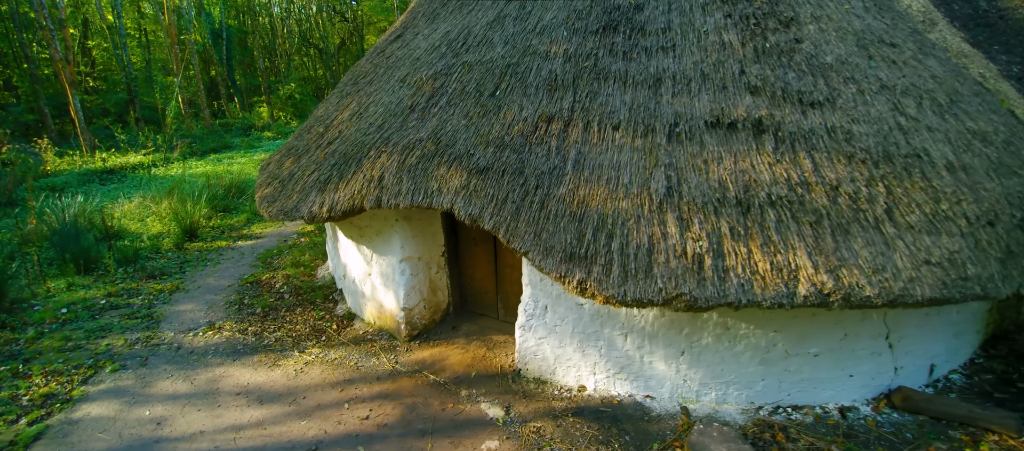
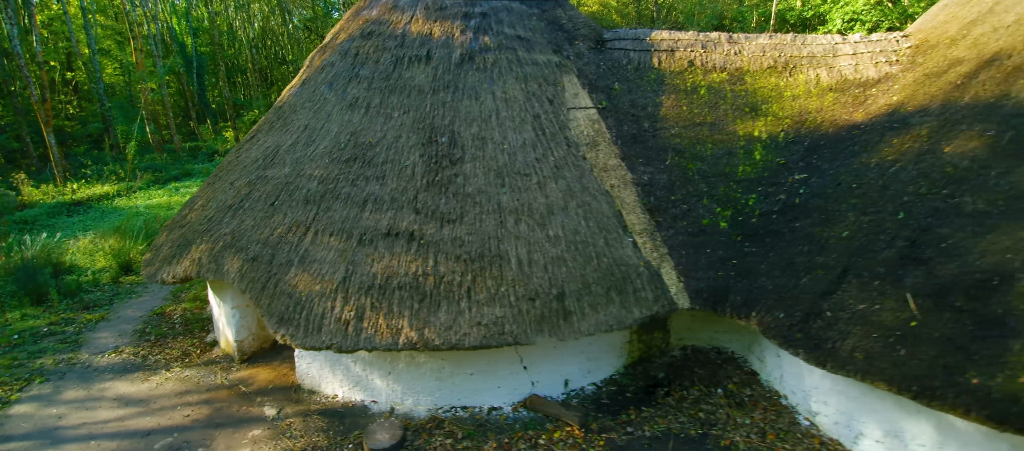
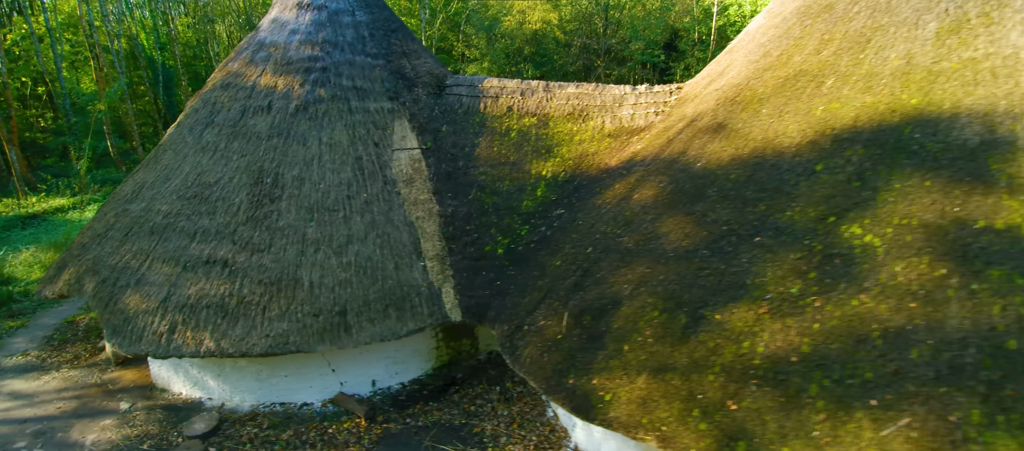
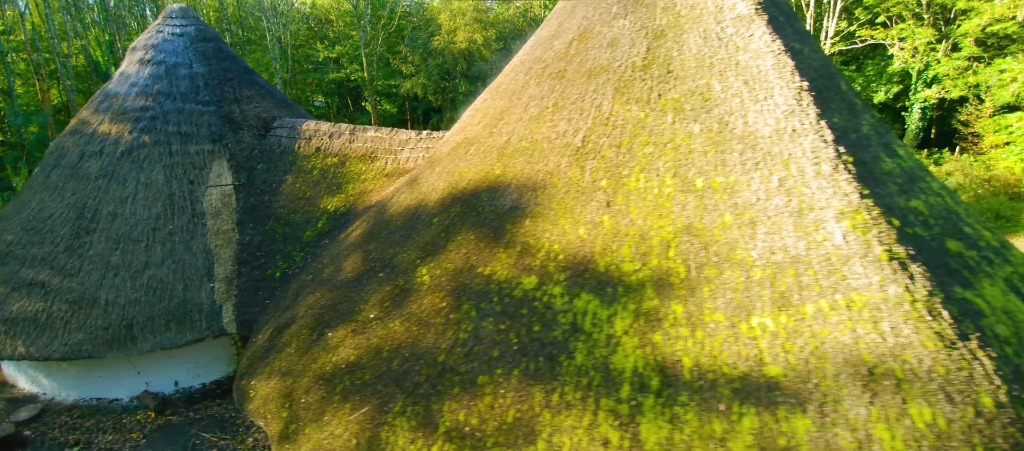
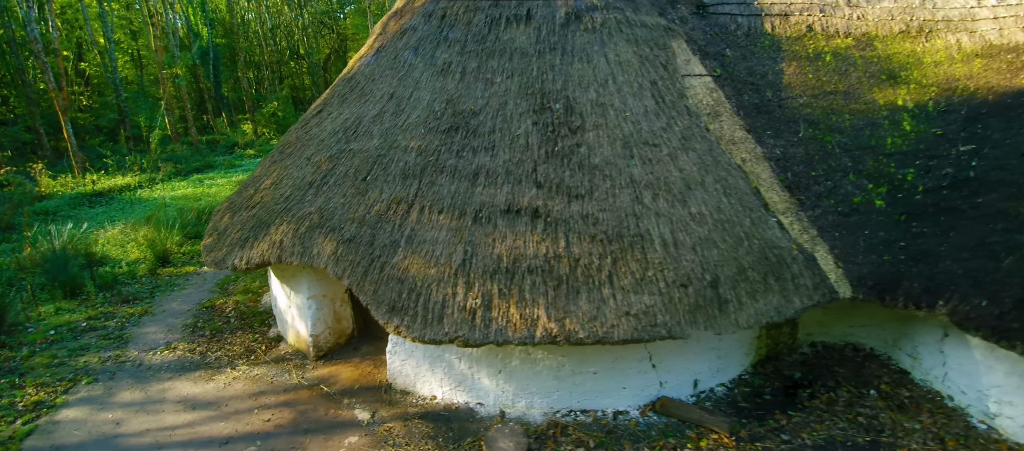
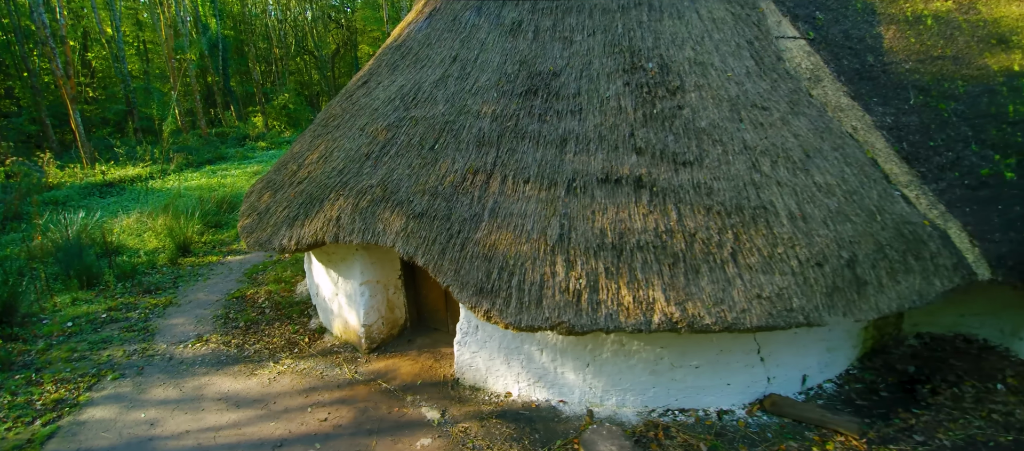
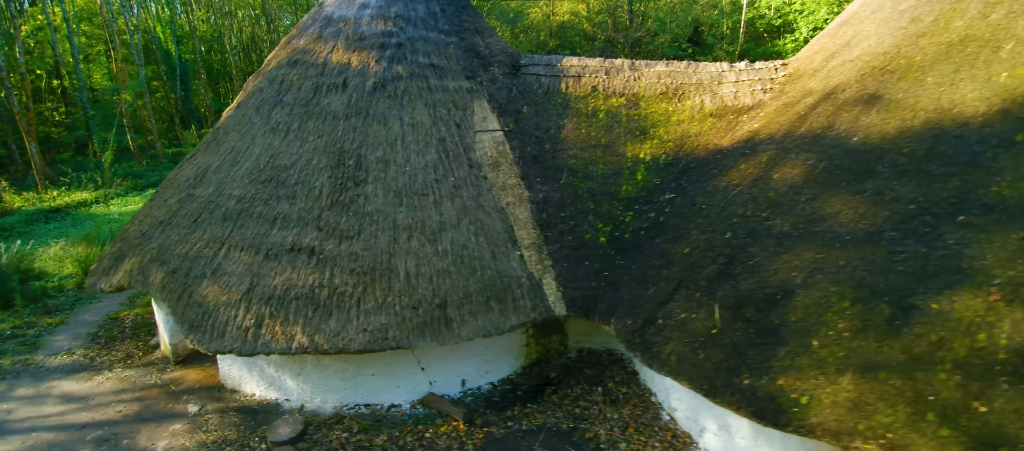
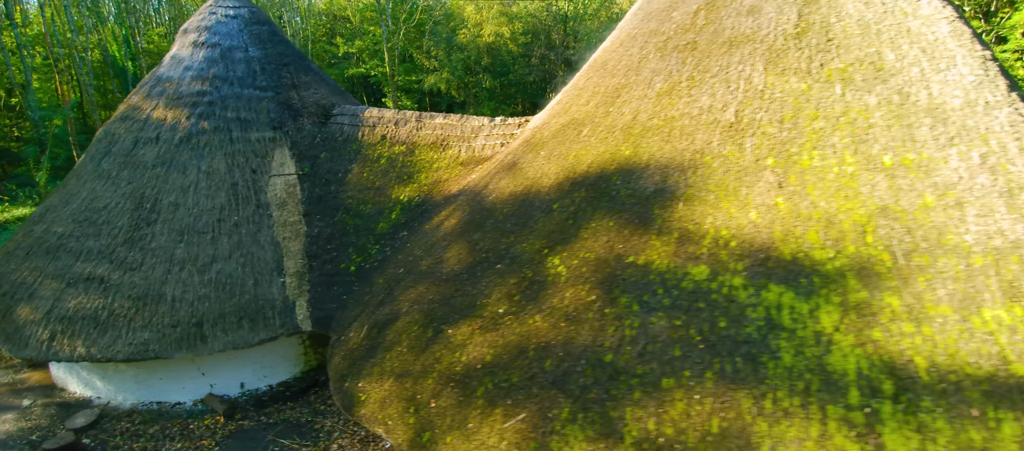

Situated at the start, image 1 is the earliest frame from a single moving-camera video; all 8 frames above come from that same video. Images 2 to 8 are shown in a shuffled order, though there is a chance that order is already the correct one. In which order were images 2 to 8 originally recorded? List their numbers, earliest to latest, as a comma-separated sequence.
6, 5, 2, 7, 3, 8, 4
